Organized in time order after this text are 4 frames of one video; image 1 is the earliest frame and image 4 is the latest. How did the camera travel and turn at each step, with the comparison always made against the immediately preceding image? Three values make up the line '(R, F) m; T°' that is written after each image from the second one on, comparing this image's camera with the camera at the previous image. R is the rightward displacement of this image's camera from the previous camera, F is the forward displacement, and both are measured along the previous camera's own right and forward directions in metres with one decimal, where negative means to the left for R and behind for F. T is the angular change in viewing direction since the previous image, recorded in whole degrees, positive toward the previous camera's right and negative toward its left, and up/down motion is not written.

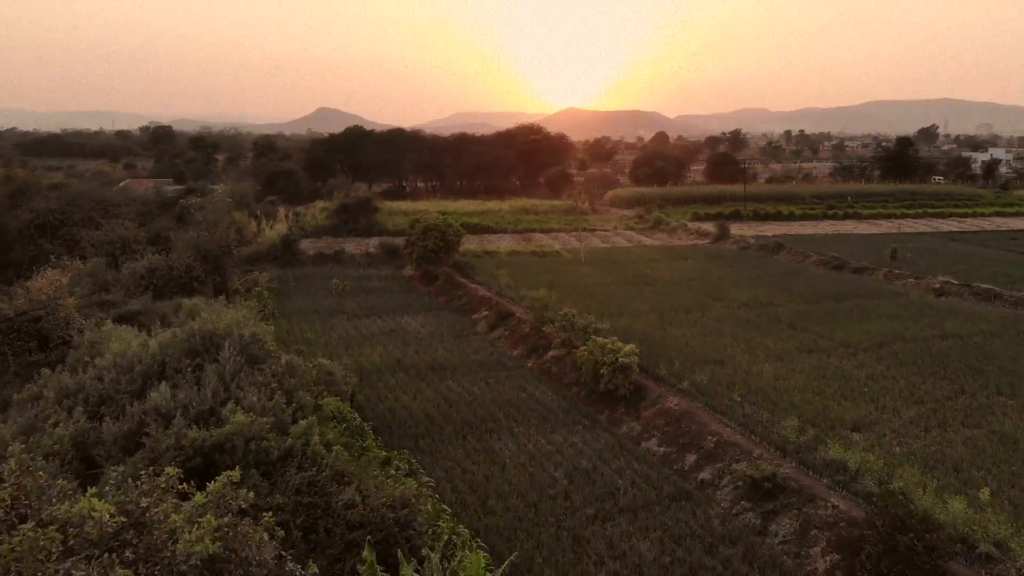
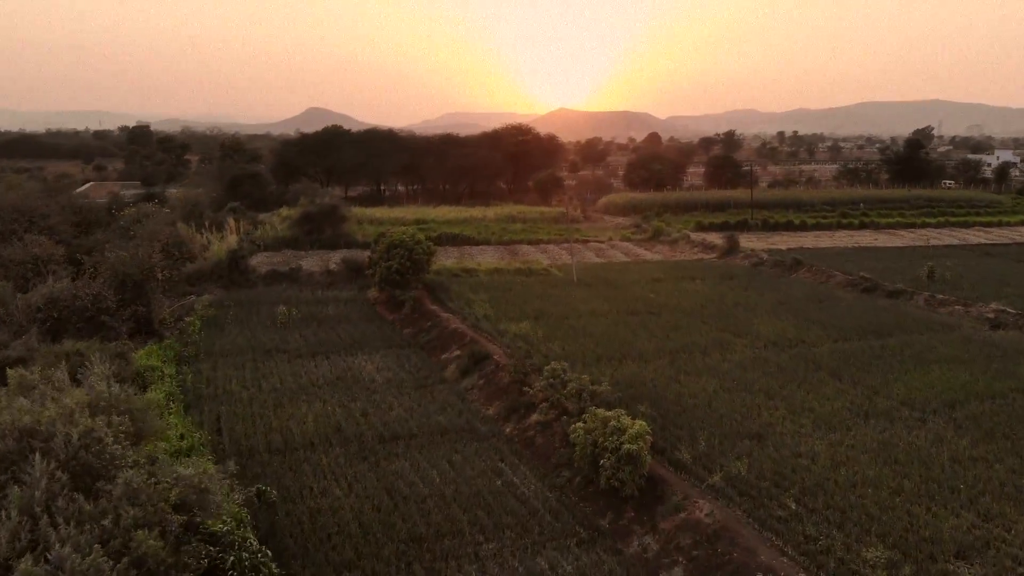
(+0.2, +2.5) m; +1°
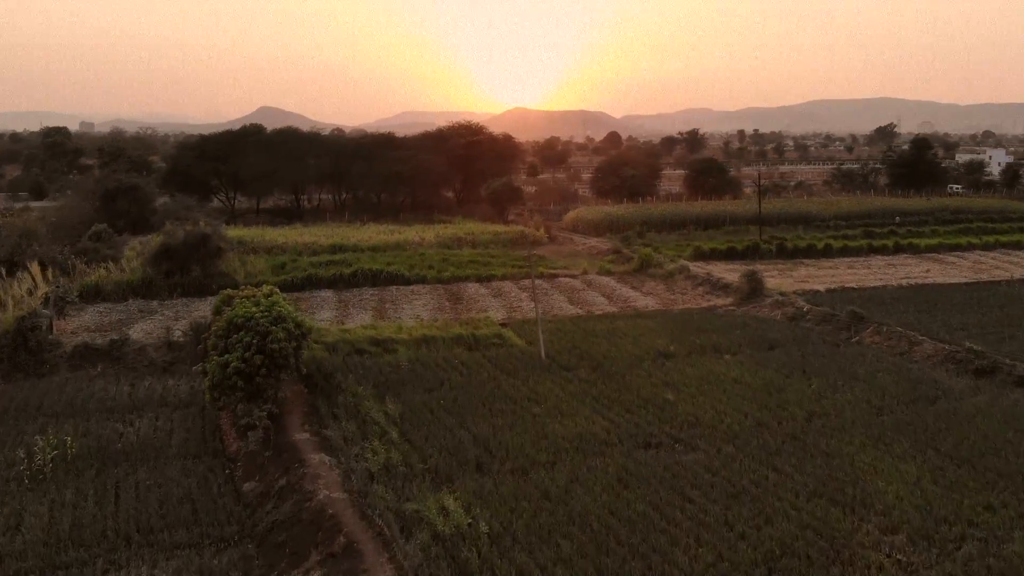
(+0.3, +5.6) m; +3°
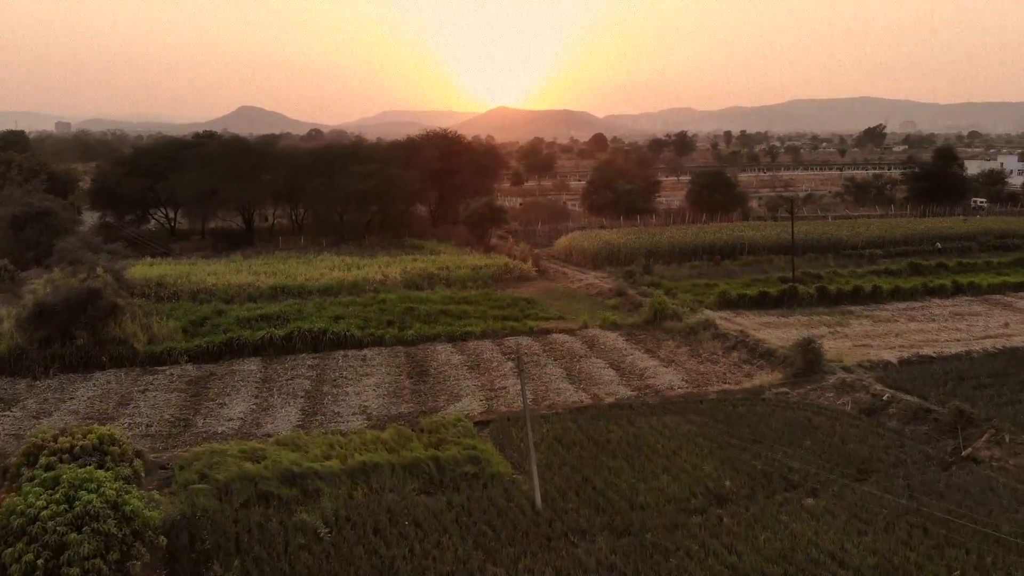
(0.0, +3.4) m; +1°
